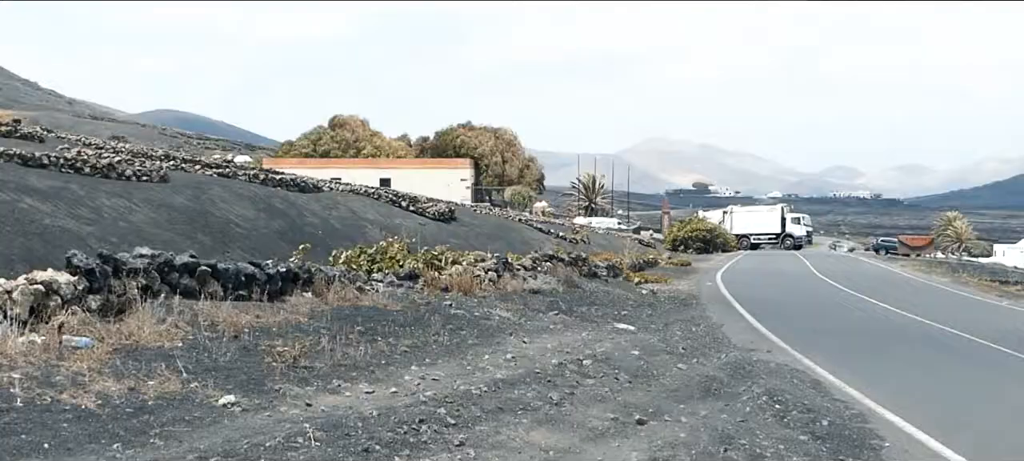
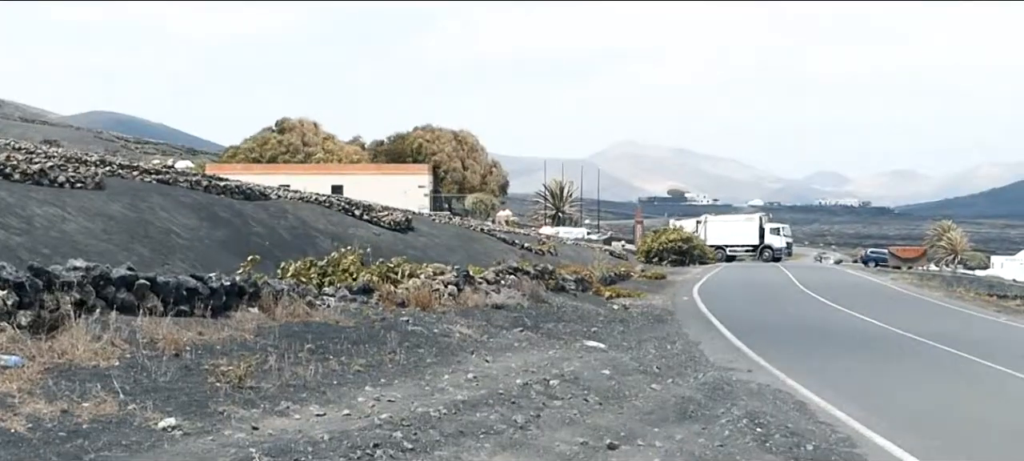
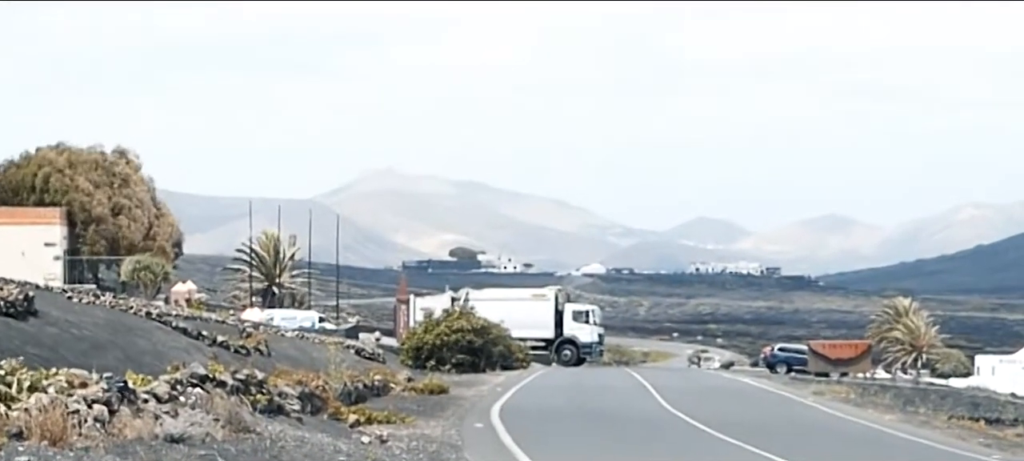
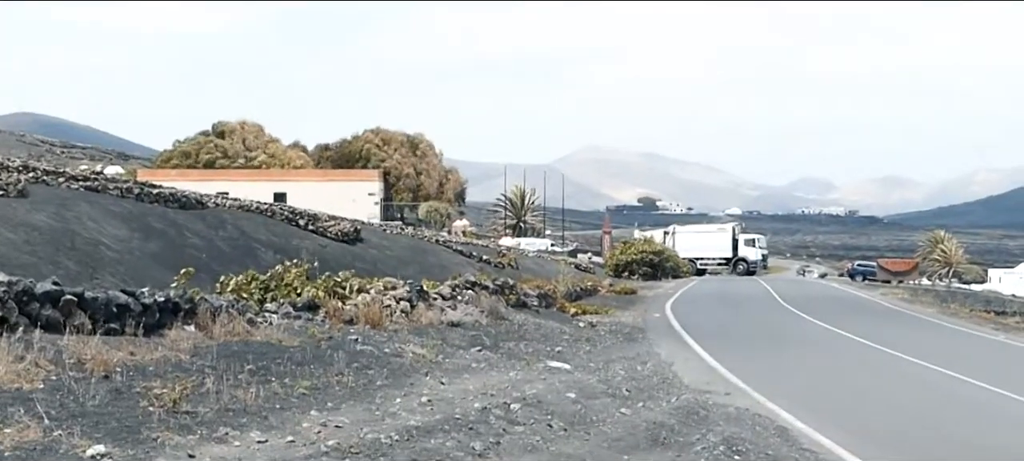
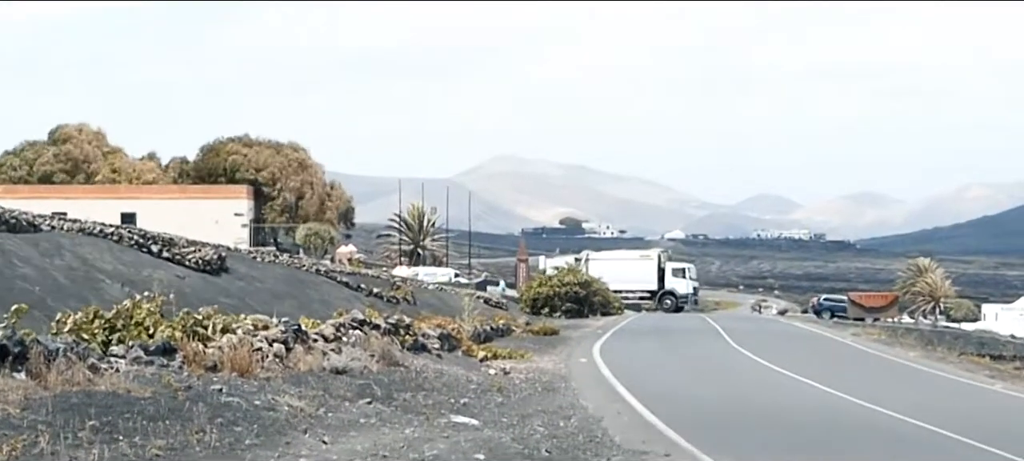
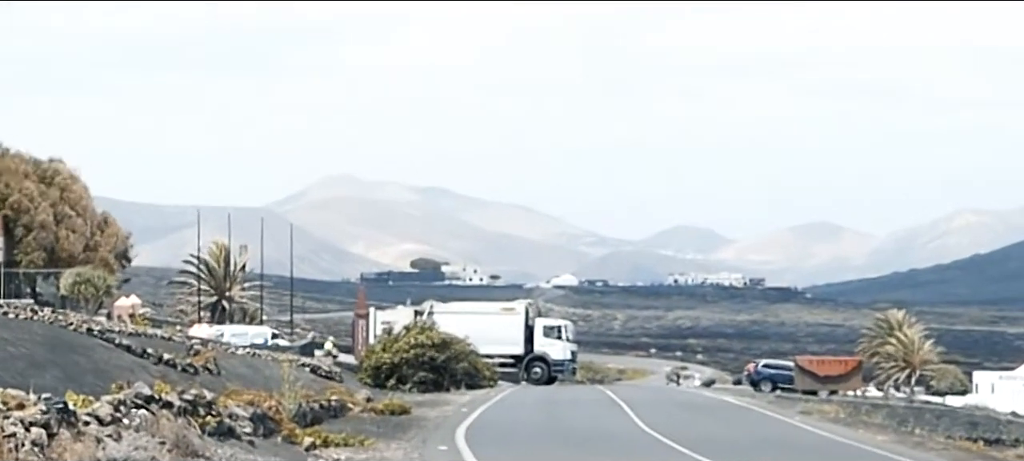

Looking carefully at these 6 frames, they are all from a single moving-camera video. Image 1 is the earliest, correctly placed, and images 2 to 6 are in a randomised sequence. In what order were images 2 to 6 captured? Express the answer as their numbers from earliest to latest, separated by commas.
2, 4, 5, 3, 6
